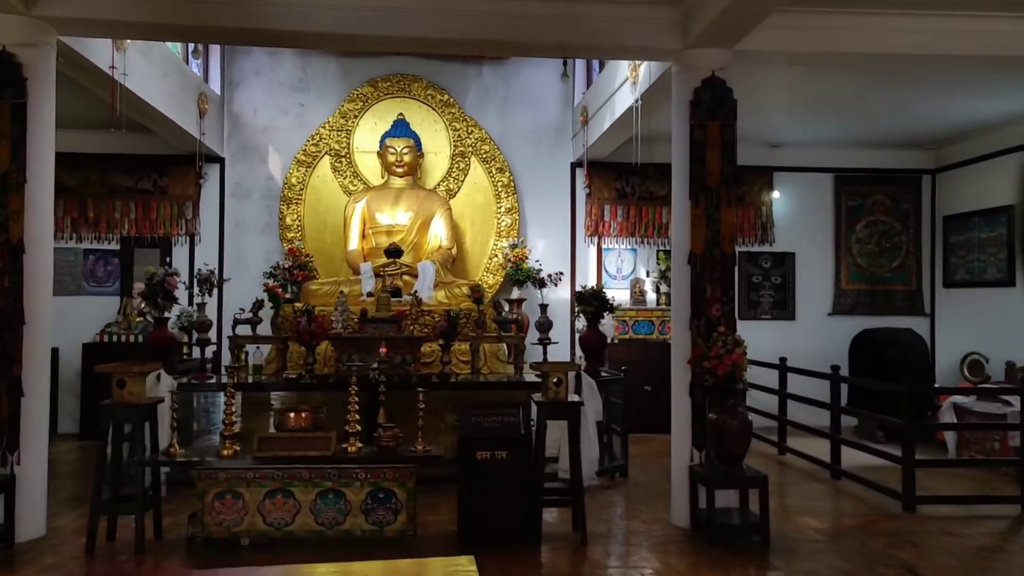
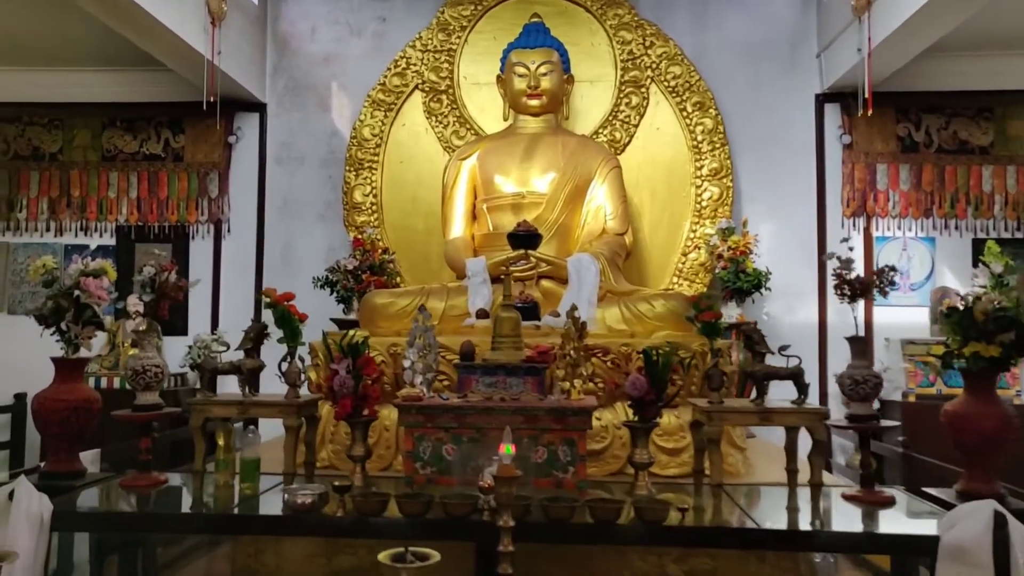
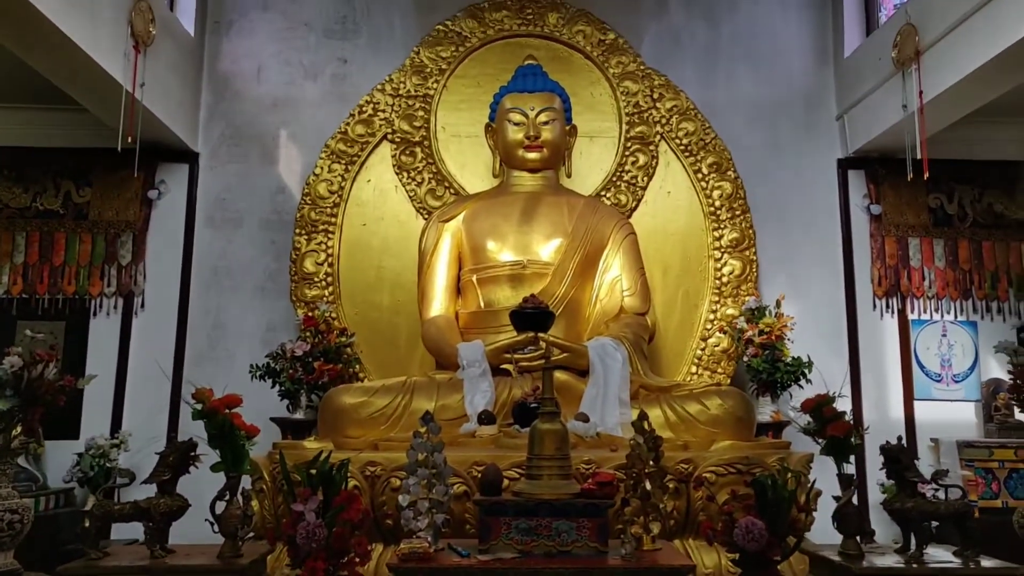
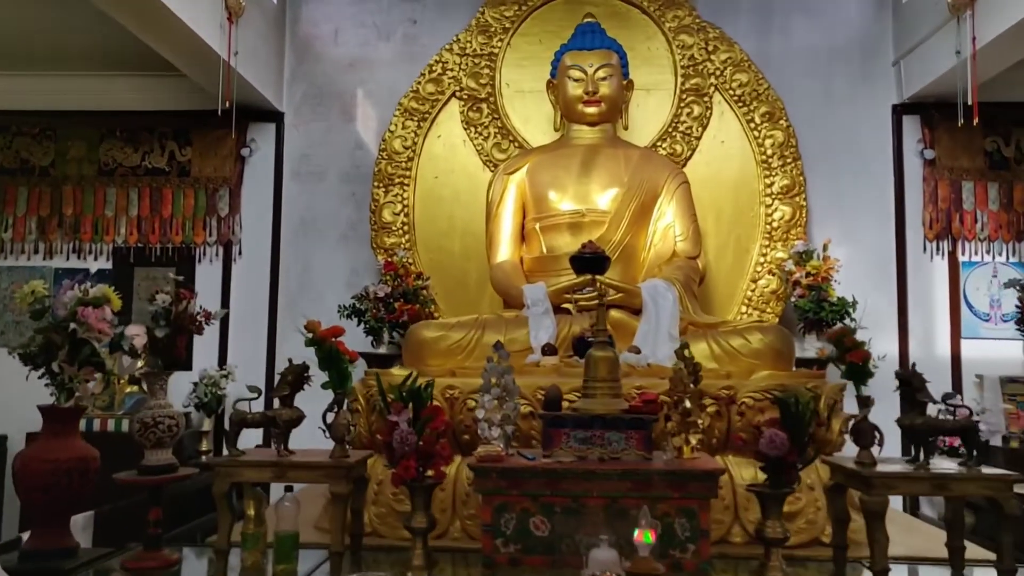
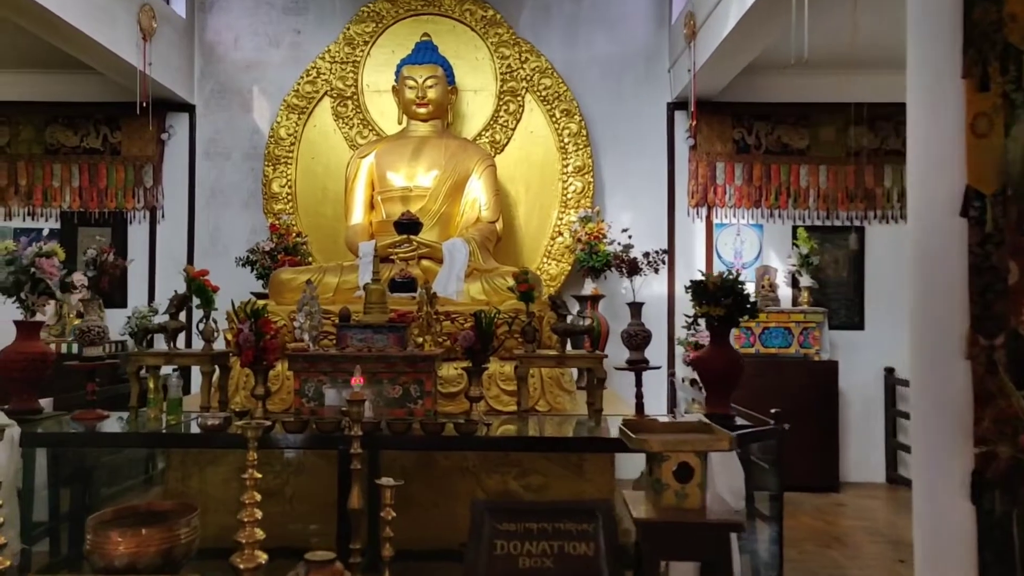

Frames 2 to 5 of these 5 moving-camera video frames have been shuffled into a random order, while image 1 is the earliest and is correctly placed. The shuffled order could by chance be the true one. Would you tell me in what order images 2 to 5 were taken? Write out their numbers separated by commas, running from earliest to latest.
5, 2, 4, 3
